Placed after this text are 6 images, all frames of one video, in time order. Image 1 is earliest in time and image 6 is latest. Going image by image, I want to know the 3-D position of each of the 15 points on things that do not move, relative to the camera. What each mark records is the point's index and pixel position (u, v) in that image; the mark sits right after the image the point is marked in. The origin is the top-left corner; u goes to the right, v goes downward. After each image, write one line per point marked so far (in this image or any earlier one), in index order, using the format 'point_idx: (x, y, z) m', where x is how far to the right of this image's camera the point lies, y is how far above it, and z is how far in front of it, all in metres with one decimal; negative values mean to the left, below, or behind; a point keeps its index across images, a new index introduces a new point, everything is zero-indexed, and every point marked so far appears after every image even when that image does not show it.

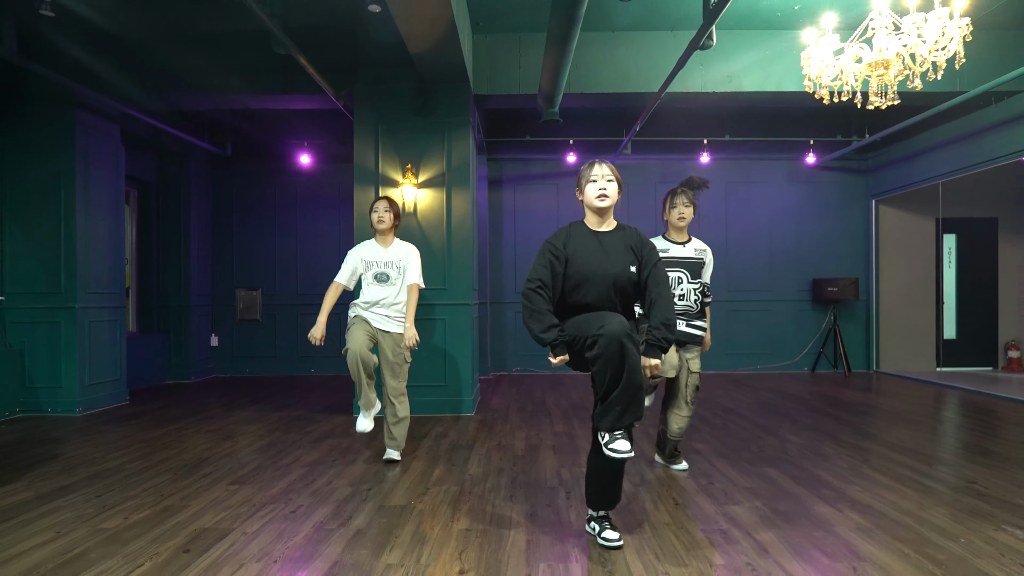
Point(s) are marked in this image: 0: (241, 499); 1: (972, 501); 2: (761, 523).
0: (-1.0, -0.8, +2.7) m
1: (+1.7, -0.8, +2.7) m
2: (+0.8, -0.8, +2.4) m
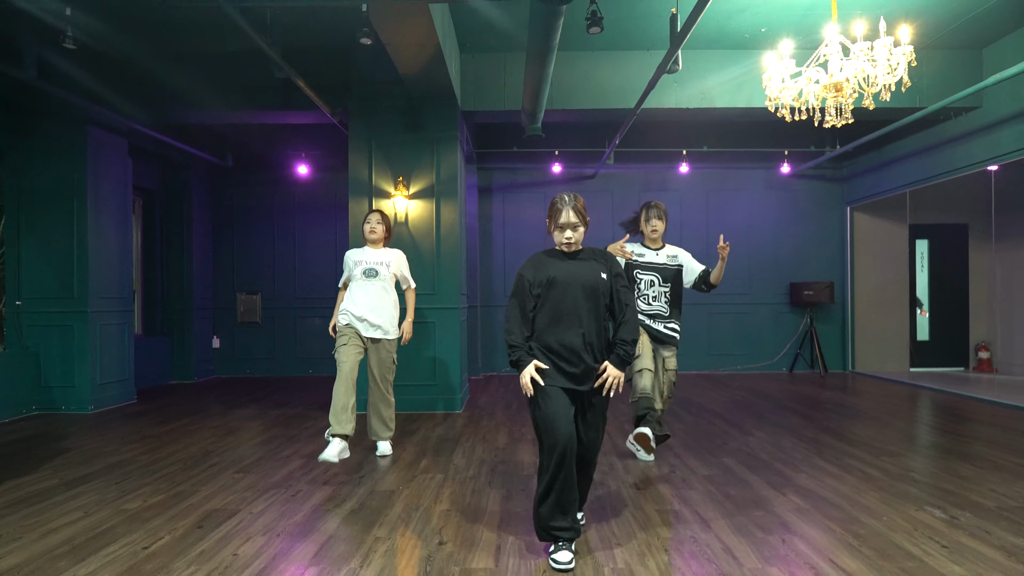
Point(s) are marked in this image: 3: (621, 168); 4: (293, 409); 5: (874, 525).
0: (-1.1, -0.8, +3.0) m
1: (+1.6, -0.8, +3.0) m
2: (+0.7, -0.8, +2.7) m
3: (+1.1, +1.2, +7.4) m
4: (-1.6, -0.9, +5.3) m
5: (+1.2, -0.8, +2.4) m
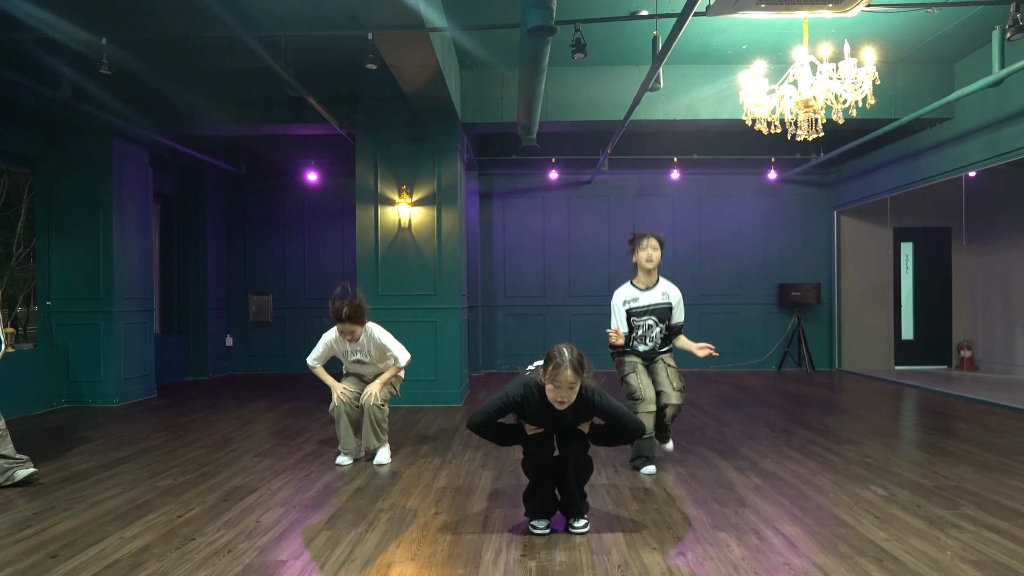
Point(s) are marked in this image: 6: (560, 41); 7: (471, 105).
0: (-1.2, -0.8, +3.4) m
1: (+1.6, -0.8, +3.3) m
2: (+0.7, -0.8, +3.0) m
3: (+1.1, +1.2, +7.7) m
4: (-1.6, -0.9, +5.7) m
5: (+1.2, -0.8, +2.8) m
6: (+0.3, +1.7, +4.9) m
7: (-0.3, +1.4, +5.5) m
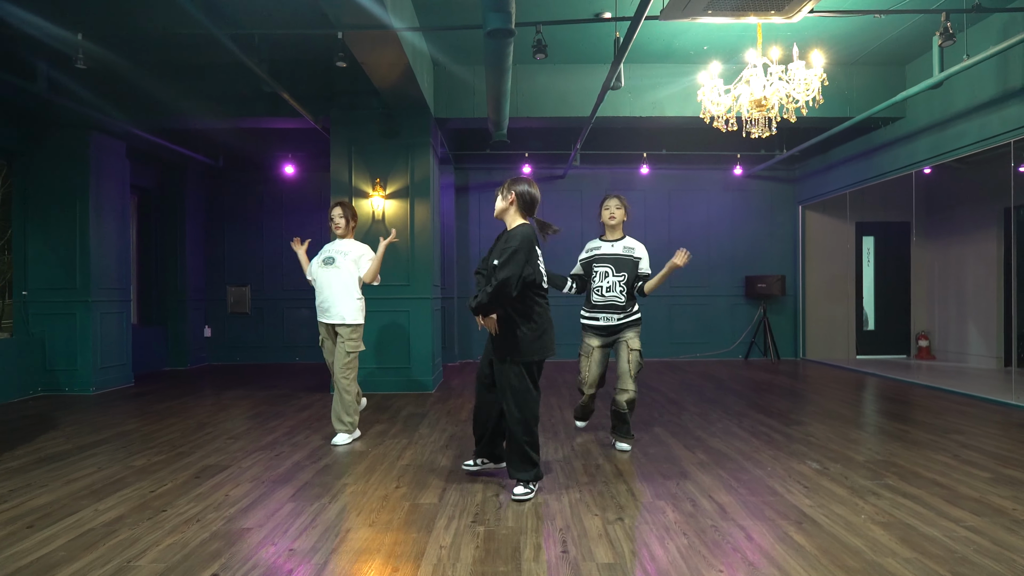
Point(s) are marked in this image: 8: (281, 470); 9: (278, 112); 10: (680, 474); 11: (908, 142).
0: (-1.3, -0.8, +3.5) m
1: (+1.4, -0.8, +3.5) m
2: (+0.5, -0.8, +3.2) m
3: (+0.8, +1.3, +7.9) m
4: (-1.9, -0.8, +5.8) m
5: (+1.0, -0.8, +3.0) m
6: (+0.1, +1.7, +5.0) m
7: (-0.5, +1.5, +5.6) m
8: (-1.0, -0.8, +3.1) m
9: (-1.9, +1.4, +5.8) m
10: (+0.7, -0.8, +3.0) m
11: (+3.3, +1.2, +6.2) m
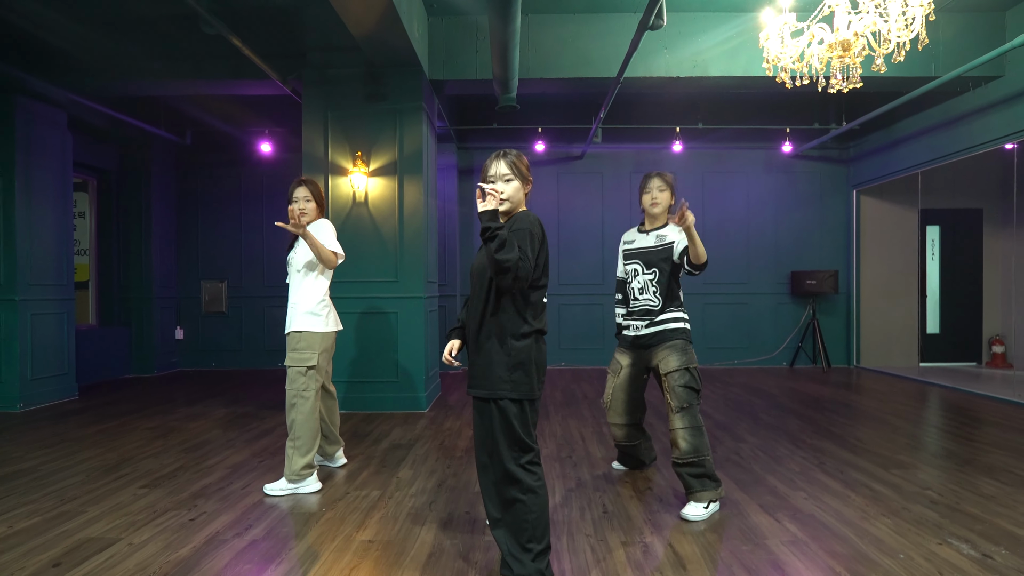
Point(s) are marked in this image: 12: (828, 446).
0: (-1.3, -0.8, +2.6) m
1: (+1.4, -0.8, +2.5) m
2: (+0.5, -0.8, +2.2) m
3: (+0.9, +1.3, +6.9) m
4: (-1.8, -0.8, +4.9) m
5: (+1.0, -0.8, +2.0) m
6: (+0.2, +1.8, +4.1) m
7: (-0.5, +1.5, +4.7) m
8: (-1.0, -0.8, +2.1) m
9: (-1.8, +1.4, +4.8) m
10: (+0.7, -0.8, +2.0) m
11: (+3.4, +1.3, +5.1) m
12: (+1.5, -0.8, +3.5) m
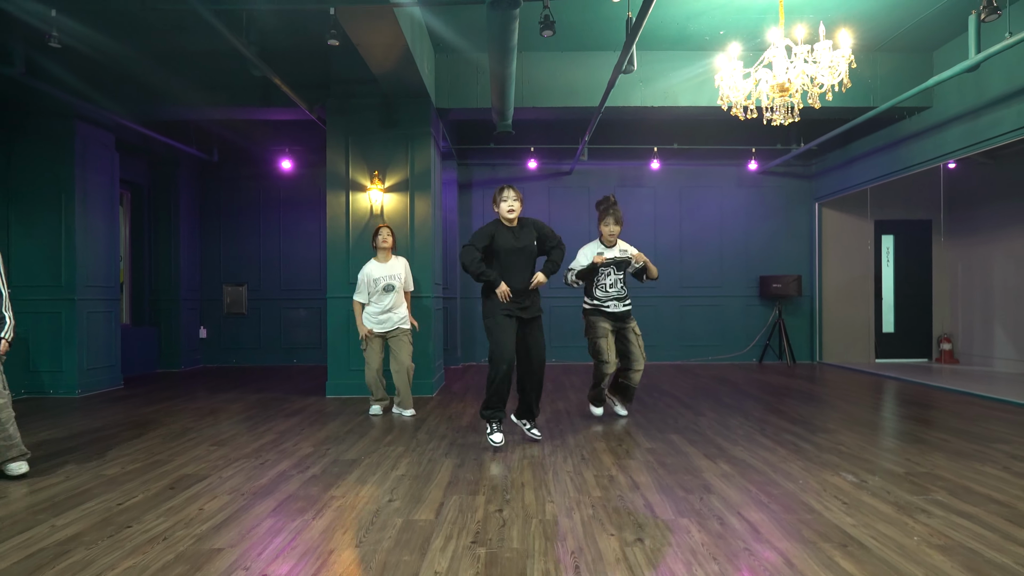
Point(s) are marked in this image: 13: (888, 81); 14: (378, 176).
0: (-1.3, -0.8, +3.3) m
1: (+1.4, -0.8, +3.2) m
2: (+0.5, -0.7, +2.9) m
3: (+0.9, +1.3, +7.7) m
4: (-1.8, -0.8, +5.5) m
5: (+1.0, -0.7, +2.7) m
6: (+0.1, +1.8, +4.8) m
7: (-0.5, +1.5, +5.4) m
8: (-1.0, -0.8, +2.8) m
9: (-1.8, +1.4, +5.5) m
10: (+0.7, -0.7, +2.7) m
11: (+3.4, +1.2, +5.9) m
12: (+1.5, -0.8, +4.2) m
13: (+2.8, +1.6, +5.4) m
14: (-1.0, +0.8, +5.1) m
